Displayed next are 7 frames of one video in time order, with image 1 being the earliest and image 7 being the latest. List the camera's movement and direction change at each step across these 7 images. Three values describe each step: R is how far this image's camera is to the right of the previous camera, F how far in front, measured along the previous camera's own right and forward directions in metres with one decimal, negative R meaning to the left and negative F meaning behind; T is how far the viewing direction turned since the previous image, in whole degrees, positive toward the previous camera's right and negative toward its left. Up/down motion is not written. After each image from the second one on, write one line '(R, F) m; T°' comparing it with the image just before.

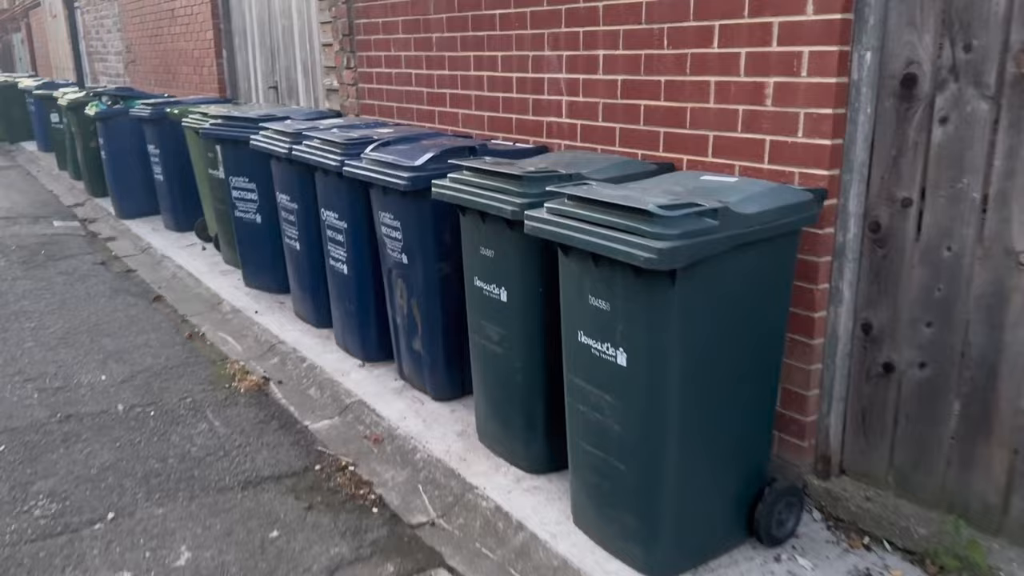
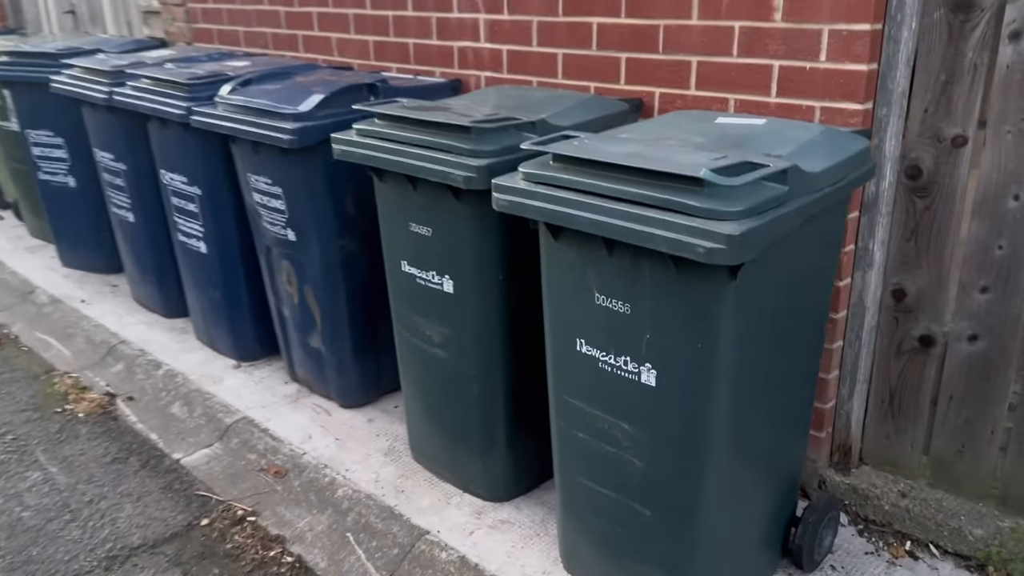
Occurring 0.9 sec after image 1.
(-0.3, +0.8) m; +11°
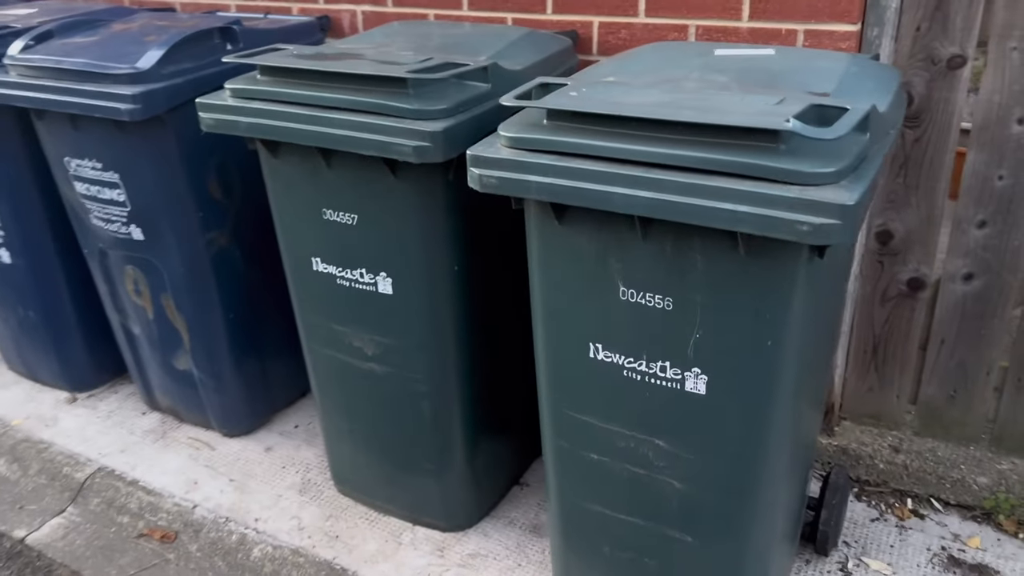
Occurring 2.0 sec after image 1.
(-0.3, +0.5) m; +13°
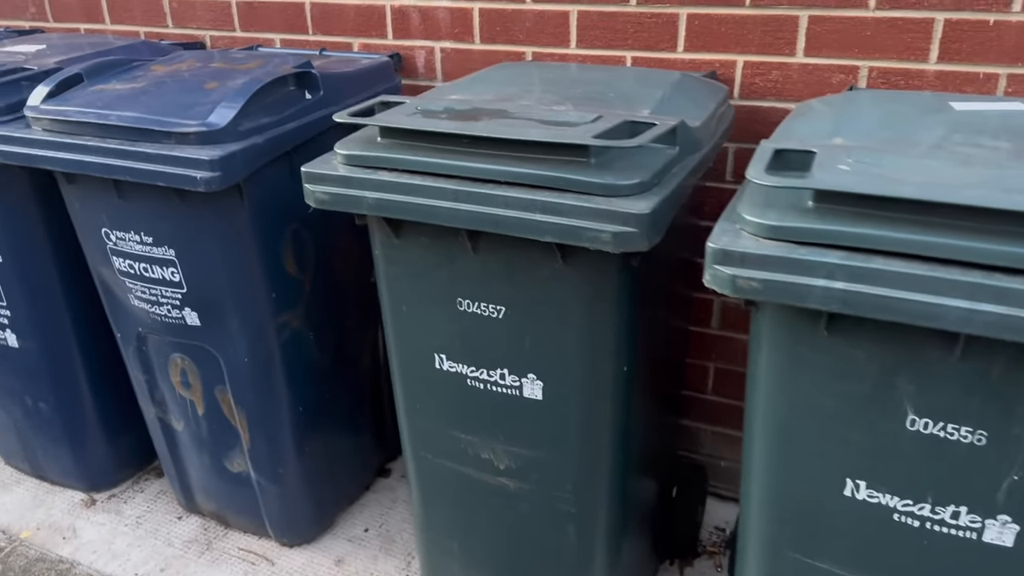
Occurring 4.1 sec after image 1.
(-0.4, +0.4) m; +3°
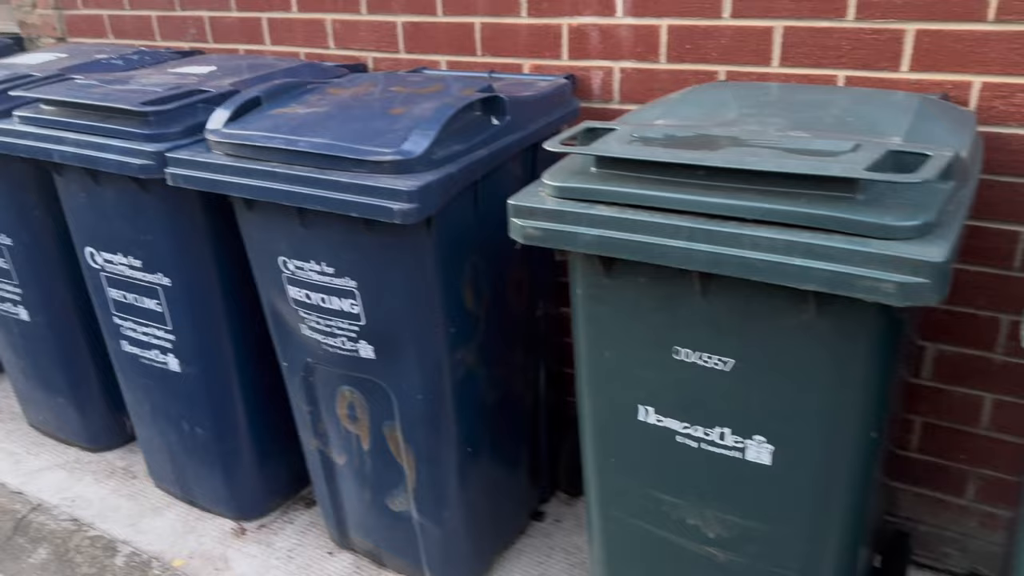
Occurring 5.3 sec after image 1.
(-0.2, +0.1) m; -6°
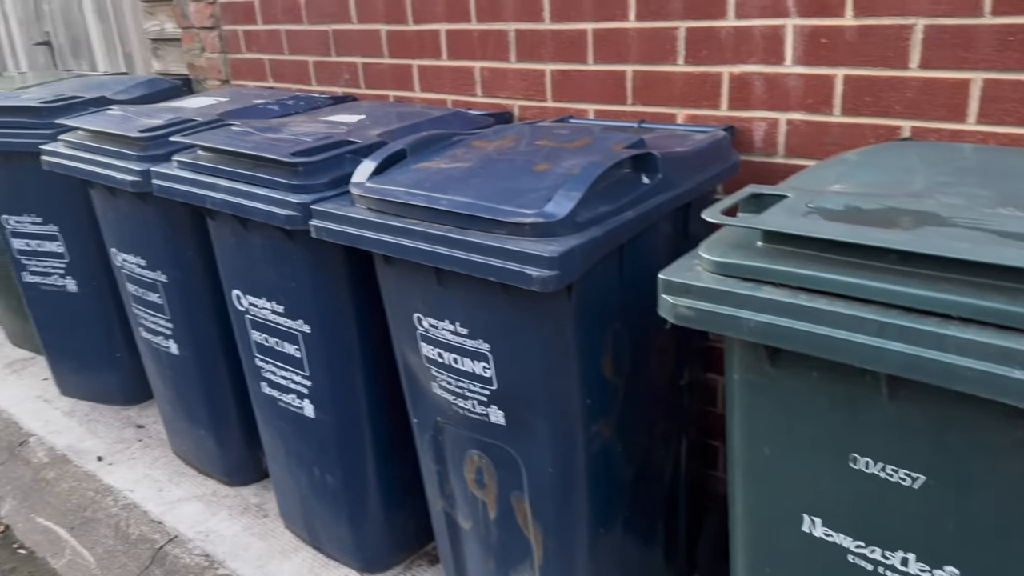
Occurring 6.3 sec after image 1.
(0.0, +0.1) m; -9°
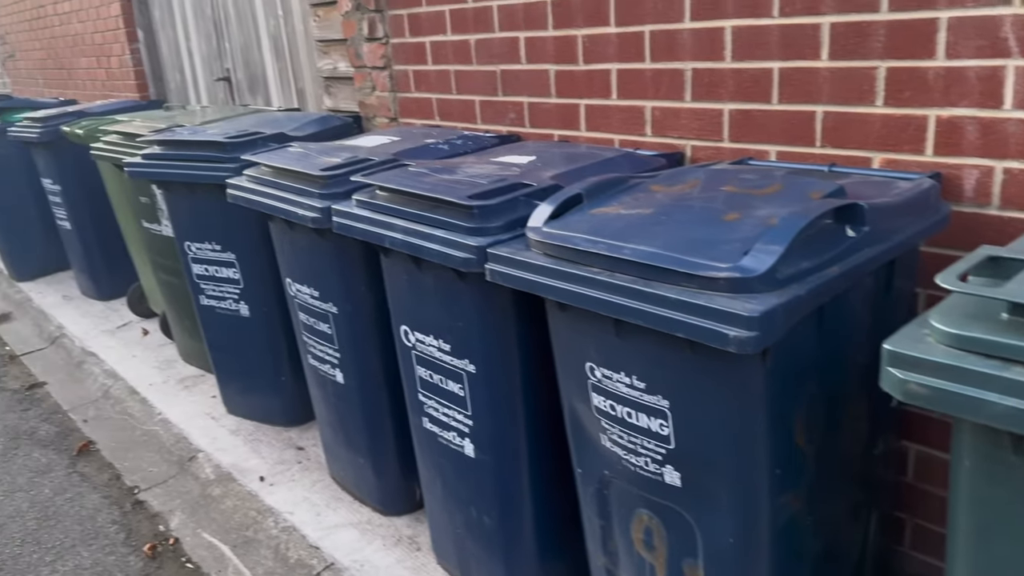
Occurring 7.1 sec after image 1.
(-0.1, 0.0) m; -9°
